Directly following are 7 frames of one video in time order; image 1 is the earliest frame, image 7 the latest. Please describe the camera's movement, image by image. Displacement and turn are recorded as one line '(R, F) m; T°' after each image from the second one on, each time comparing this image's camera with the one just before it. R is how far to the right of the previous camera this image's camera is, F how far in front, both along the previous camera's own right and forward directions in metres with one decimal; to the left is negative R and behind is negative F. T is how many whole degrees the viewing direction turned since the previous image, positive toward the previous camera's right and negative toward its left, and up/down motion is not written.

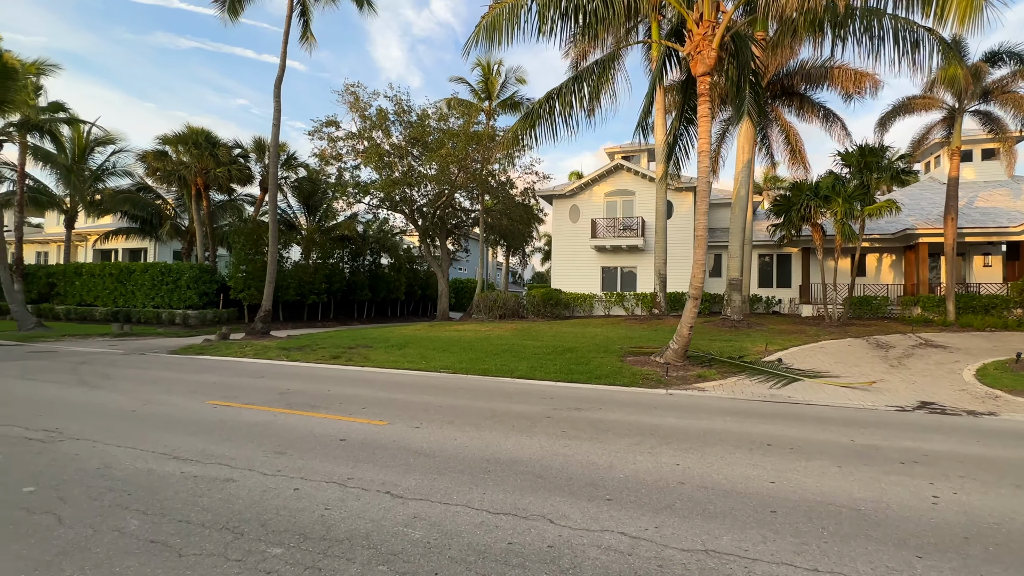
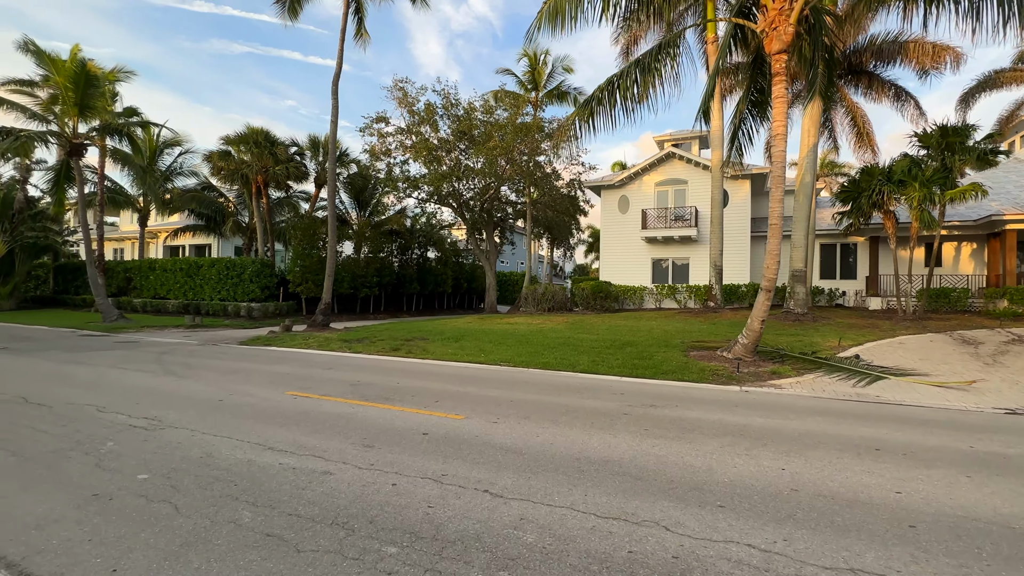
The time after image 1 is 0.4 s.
(-0.5, +0.2) m; -5°
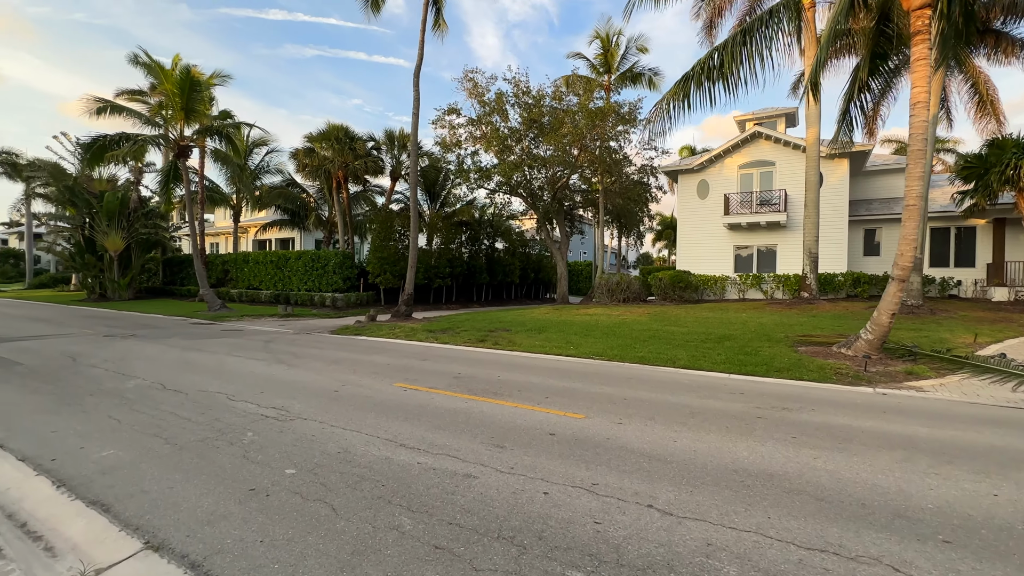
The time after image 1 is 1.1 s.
(-0.8, +0.3) m; -7°
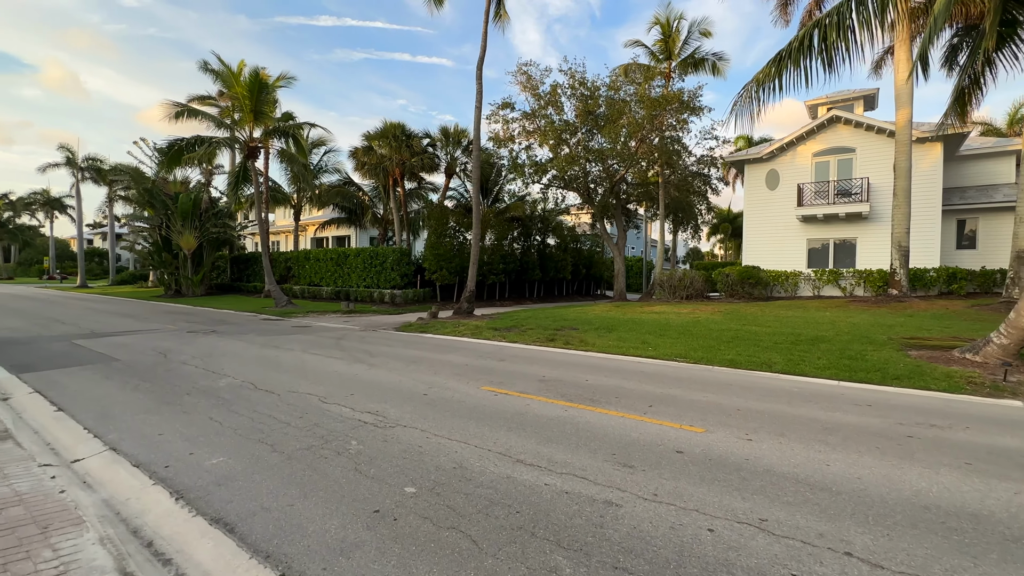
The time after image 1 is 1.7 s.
(-0.7, +0.4) m; -5°
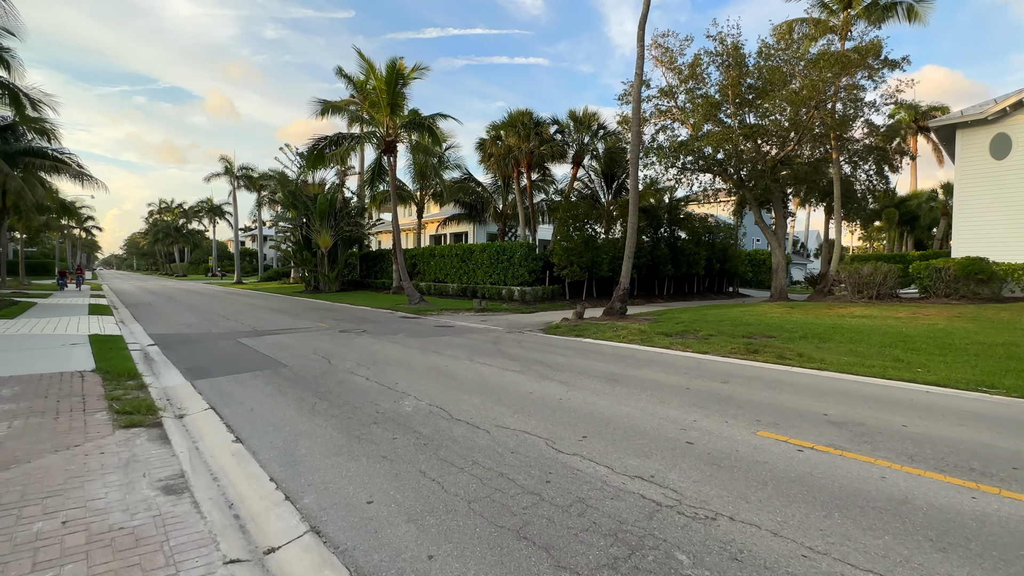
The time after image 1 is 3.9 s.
(-1.9, +1.8) m; -12°
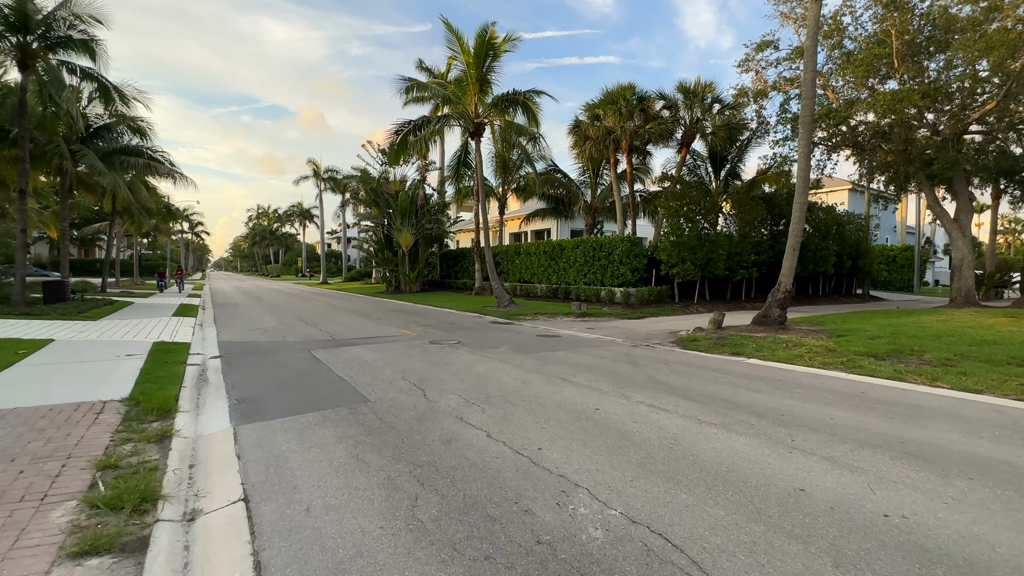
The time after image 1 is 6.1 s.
(-1.3, +2.7) m; -9°
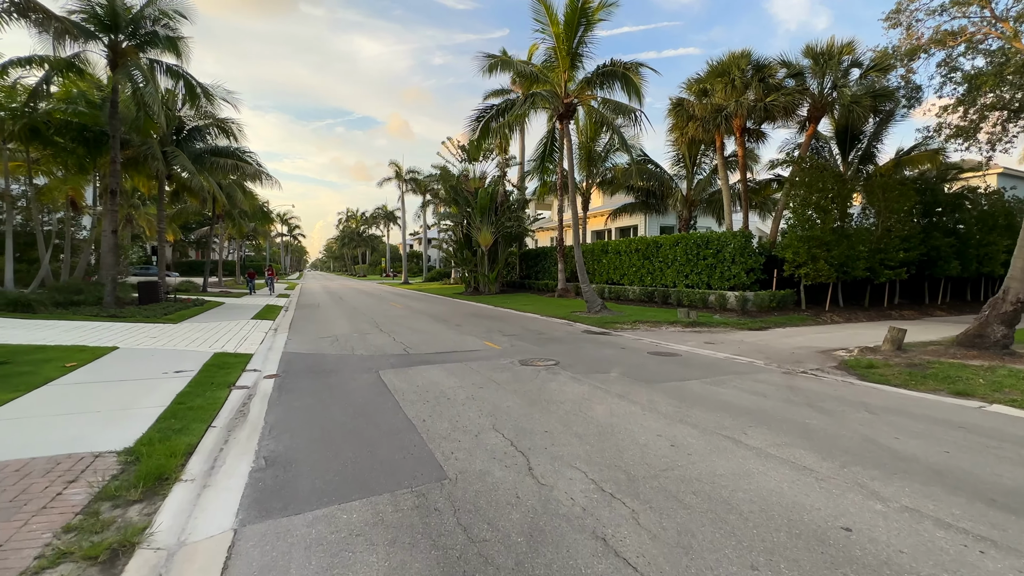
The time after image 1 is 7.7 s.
(-0.6, +2.1) m; -9°
